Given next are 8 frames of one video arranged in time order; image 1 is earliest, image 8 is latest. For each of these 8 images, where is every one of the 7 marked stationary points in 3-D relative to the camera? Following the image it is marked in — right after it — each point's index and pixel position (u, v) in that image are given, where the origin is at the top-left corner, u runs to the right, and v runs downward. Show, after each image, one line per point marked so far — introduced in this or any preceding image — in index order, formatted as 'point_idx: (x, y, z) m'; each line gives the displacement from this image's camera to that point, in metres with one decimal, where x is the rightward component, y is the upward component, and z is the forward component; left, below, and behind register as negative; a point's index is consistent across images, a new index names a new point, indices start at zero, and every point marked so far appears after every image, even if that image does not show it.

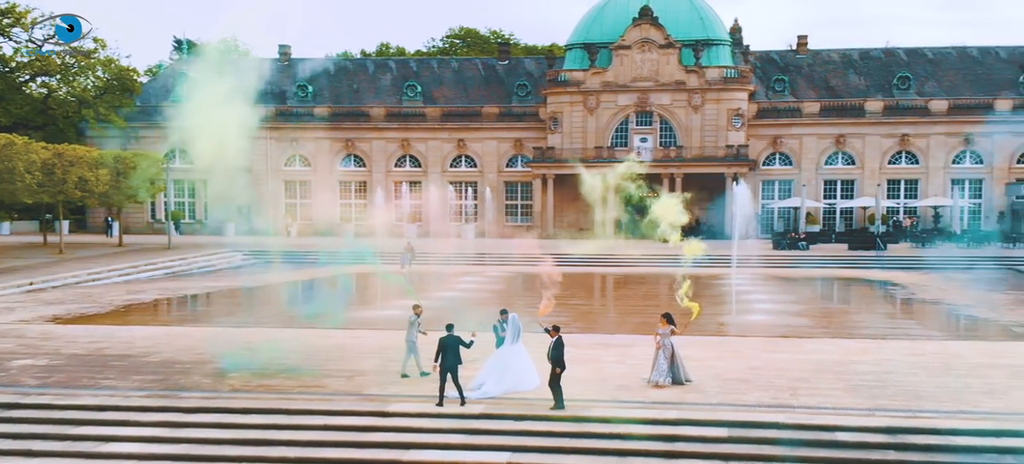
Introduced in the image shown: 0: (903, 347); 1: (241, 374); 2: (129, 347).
0: (+5.9, -1.7, +19.8) m
1: (-3.7, -1.9, +17.7) m
2: (-5.8, -1.7, +19.8) m
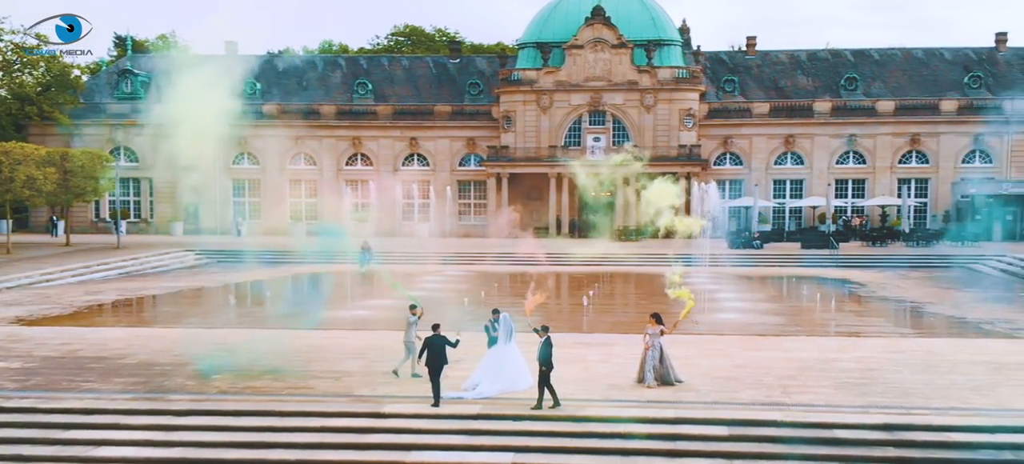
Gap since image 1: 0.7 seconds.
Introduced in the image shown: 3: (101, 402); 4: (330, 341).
0: (+5.6, -1.7, +20.0) m
1: (-3.8, -1.9, +17.5) m
2: (-6.1, -1.7, +19.4) m
3: (-5.0, -2.1, +15.8) m
4: (-2.8, -1.7, +20.0) m
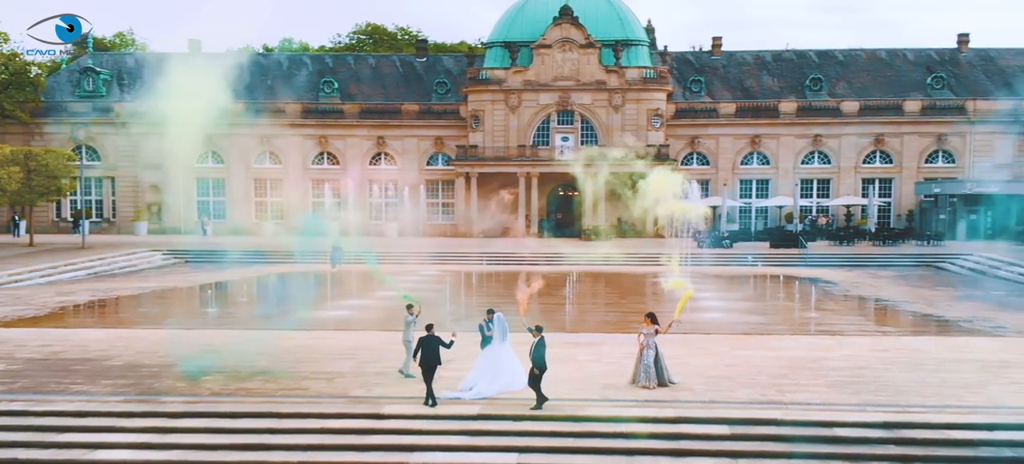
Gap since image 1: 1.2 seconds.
0: (+5.4, -1.7, +20.2) m
1: (-3.9, -1.9, +17.3) m
2: (-6.2, -1.7, +19.1) m
3: (-5.0, -2.1, +15.6) m
4: (-3.0, -1.7, +19.9) m
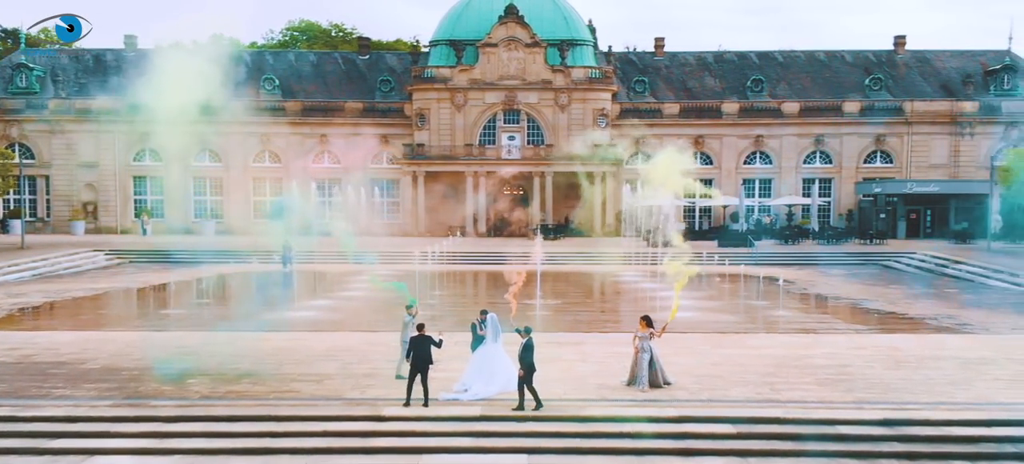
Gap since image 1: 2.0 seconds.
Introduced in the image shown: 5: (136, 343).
0: (+5.1, -1.7, +20.4) m
1: (-4.0, -1.9, +16.9) m
2: (-6.5, -1.7, +18.6) m
3: (-5.0, -2.0, +15.1) m
4: (-3.2, -1.7, +19.6) m
5: (-5.7, -1.7, +19.7) m
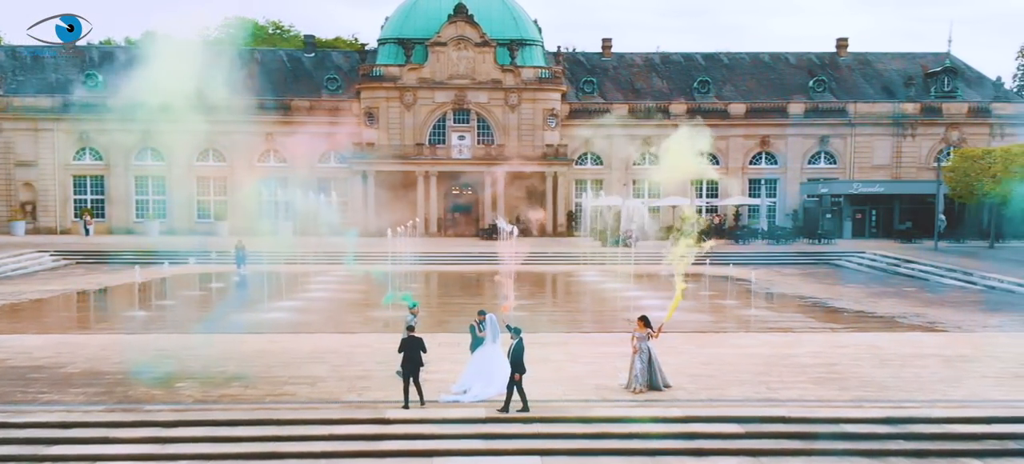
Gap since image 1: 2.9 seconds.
0: (+4.8, -1.7, +20.6) m
1: (-4.1, -1.9, +16.5) m
2: (-6.6, -1.7, +18.1) m
3: (-4.9, -2.1, +14.7) m
4: (-3.5, -1.7, +19.2) m
5: (-5.9, -1.7, +19.2) m
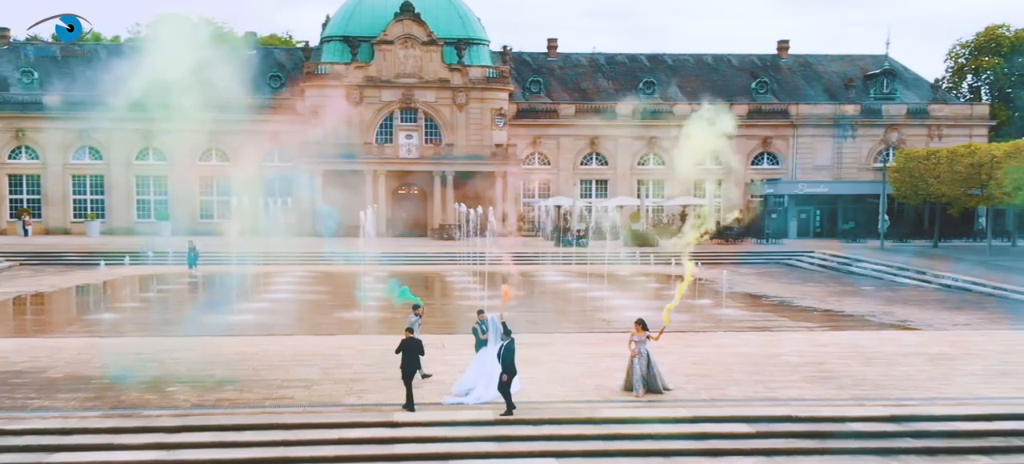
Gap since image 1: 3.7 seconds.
0: (+4.6, -1.7, +20.7) m
1: (-4.1, -1.9, +16.1) m
2: (-6.7, -1.7, +17.5) m
3: (-4.8, -2.1, +14.2) m
4: (-3.6, -1.7, +18.8) m
5: (-6.1, -1.7, +18.7) m
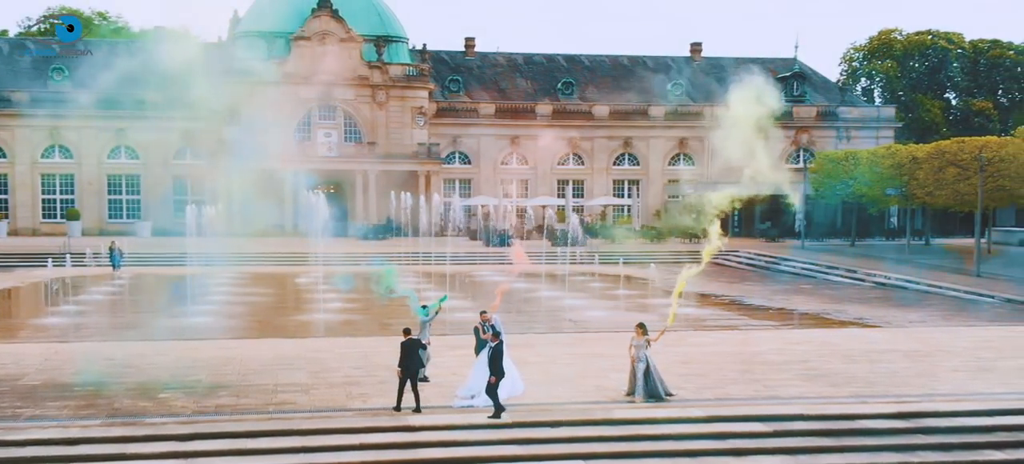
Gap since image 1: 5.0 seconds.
0: (+4.1, -1.7, +20.9) m
1: (-4.0, -1.9, +15.5) m
2: (-6.8, -1.7, +16.6) m
3: (-4.6, -2.1, +13.5) m
4: (-3.8, -1.7, +18.2) m
5: (-6.2, -1.7, +17.8) m
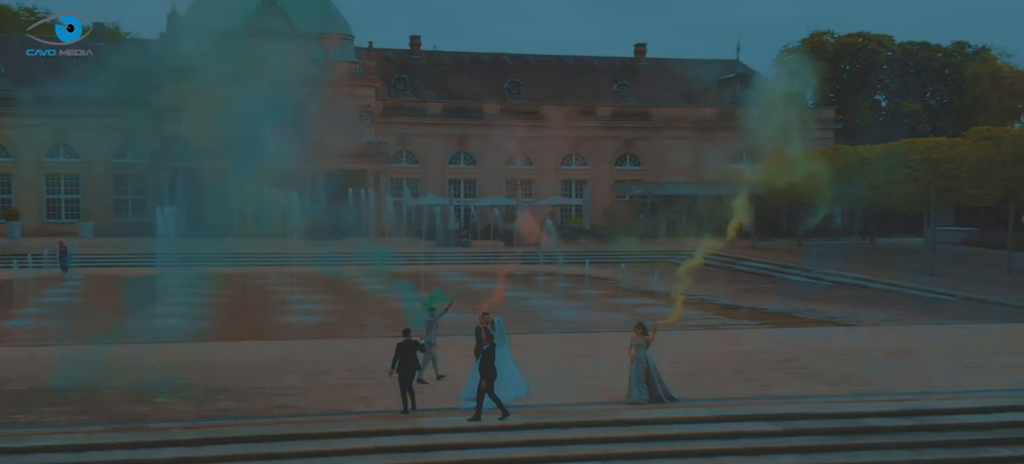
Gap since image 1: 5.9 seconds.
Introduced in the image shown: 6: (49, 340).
0: (+3.8, -1.7, +21.0) m
1: (-4.0, -1.9, +15.0) m
2: (-6.8, -1.7, +16.0) m
3: (-4.4, -2.0, +13.0) m
4: (-4.0, -1.7, +17.8) m
5: (-6.3, -1.7, +17.2) m
6: (-7.0, -1.6, +19.6) m
